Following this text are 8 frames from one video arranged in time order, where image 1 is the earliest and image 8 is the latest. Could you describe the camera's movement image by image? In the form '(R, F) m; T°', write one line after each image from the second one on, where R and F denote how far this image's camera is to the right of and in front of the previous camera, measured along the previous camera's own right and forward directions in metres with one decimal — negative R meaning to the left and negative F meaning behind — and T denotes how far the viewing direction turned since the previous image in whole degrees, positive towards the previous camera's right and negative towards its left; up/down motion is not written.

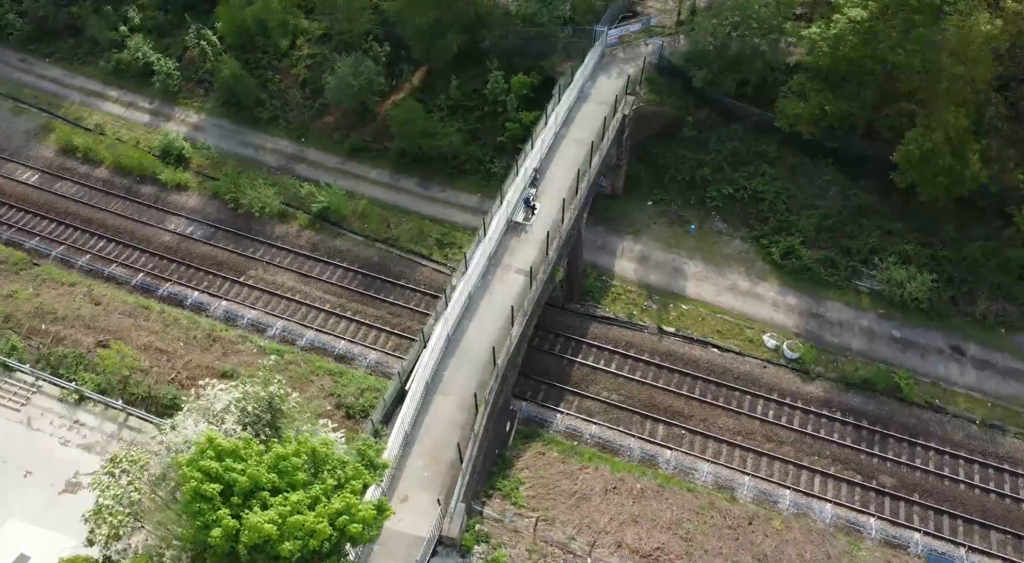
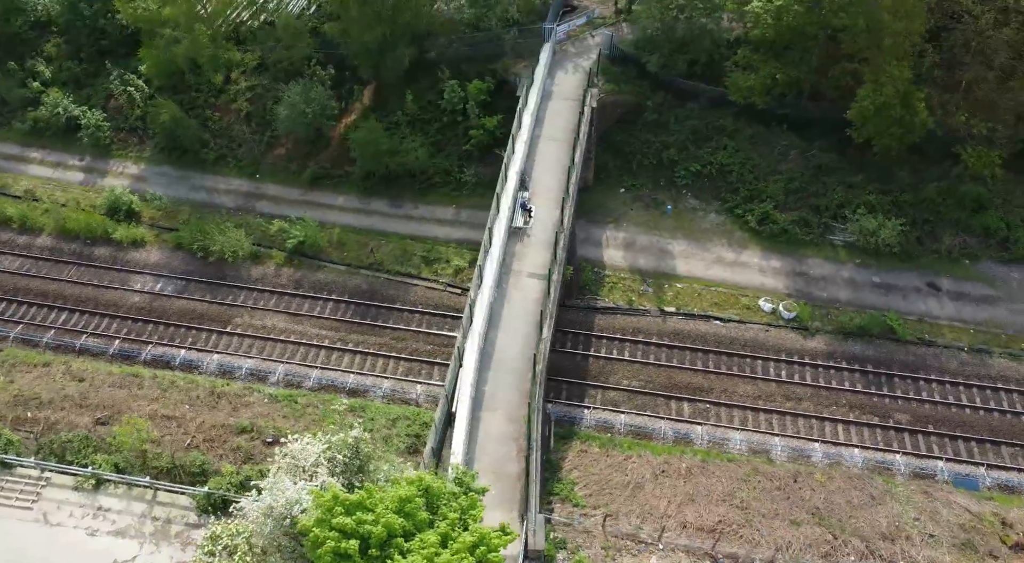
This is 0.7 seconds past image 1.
(-4.5, +0.1) m; +7°
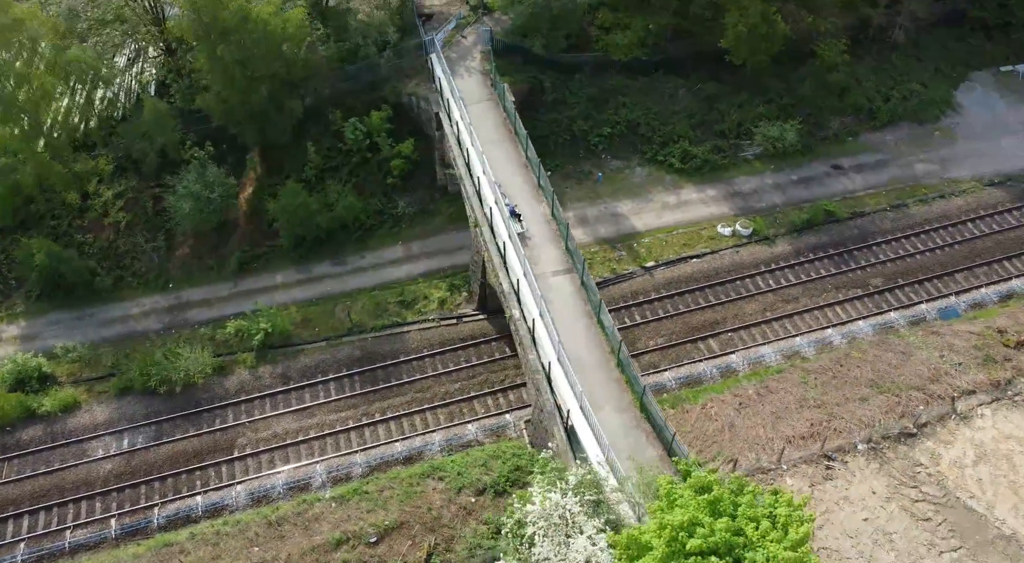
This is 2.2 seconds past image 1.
(-10.3, +1.9) m; +18°
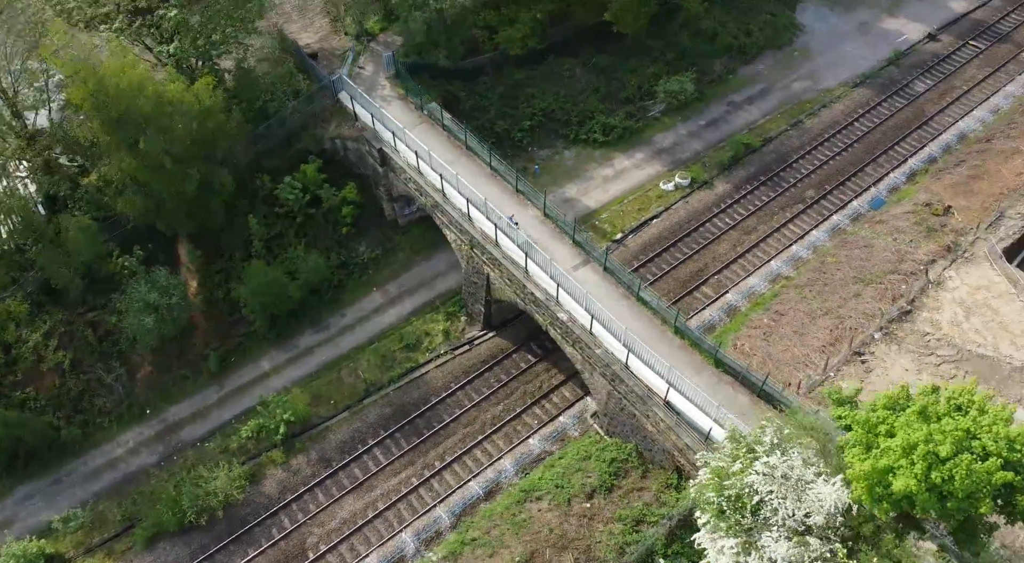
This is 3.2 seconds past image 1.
(-9.0, +1.3) m; +15°
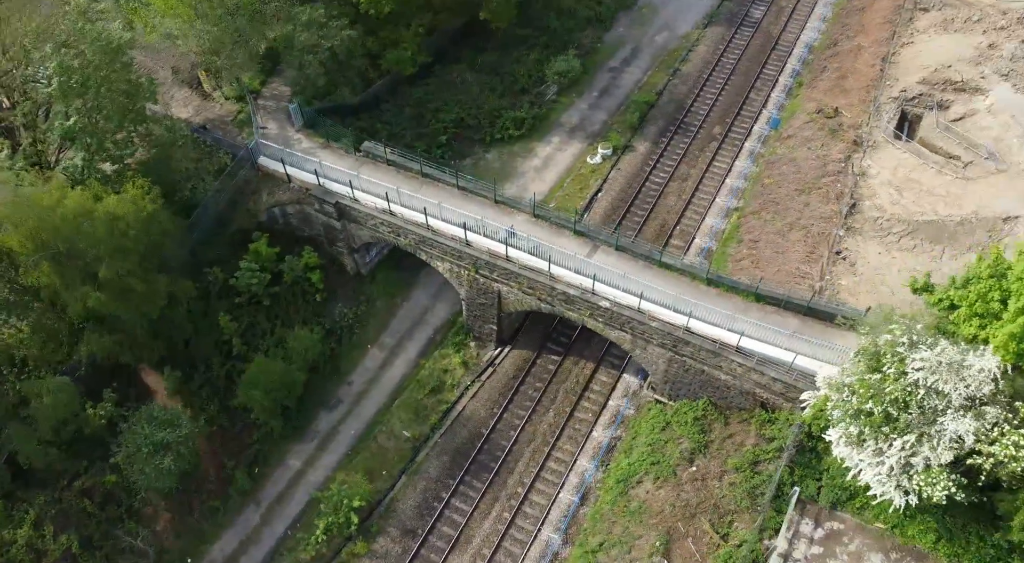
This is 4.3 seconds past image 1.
(-9.1, +1.7) m; +15°
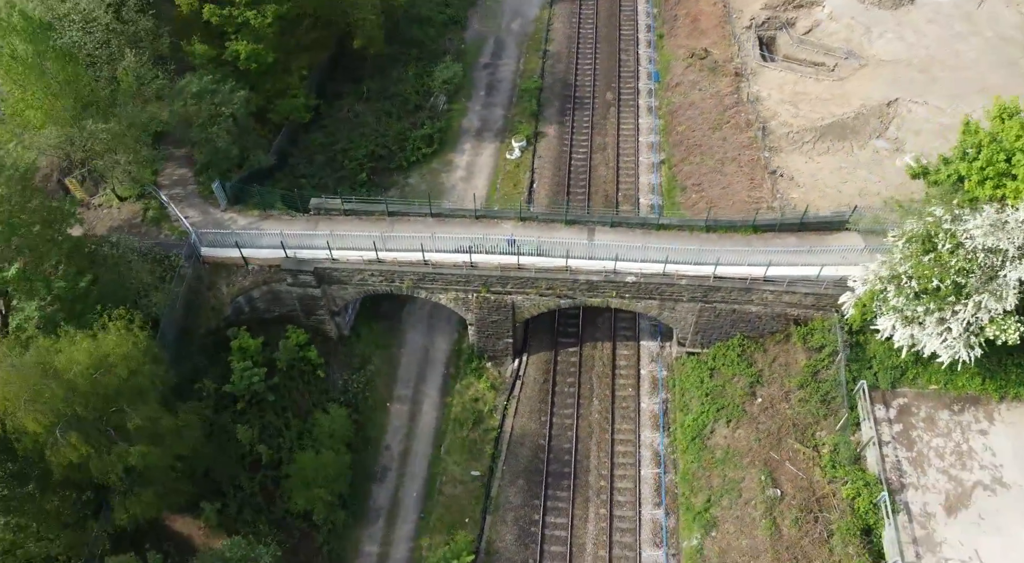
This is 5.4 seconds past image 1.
(-8.9, +1.6) m; +15°
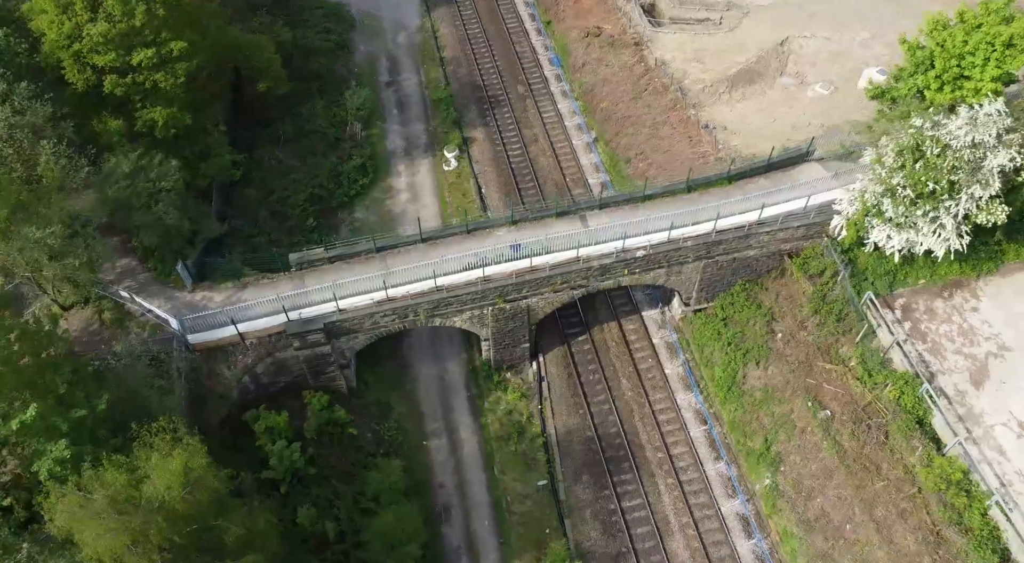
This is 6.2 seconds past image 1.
(-7.3, +1.1) m; +12°
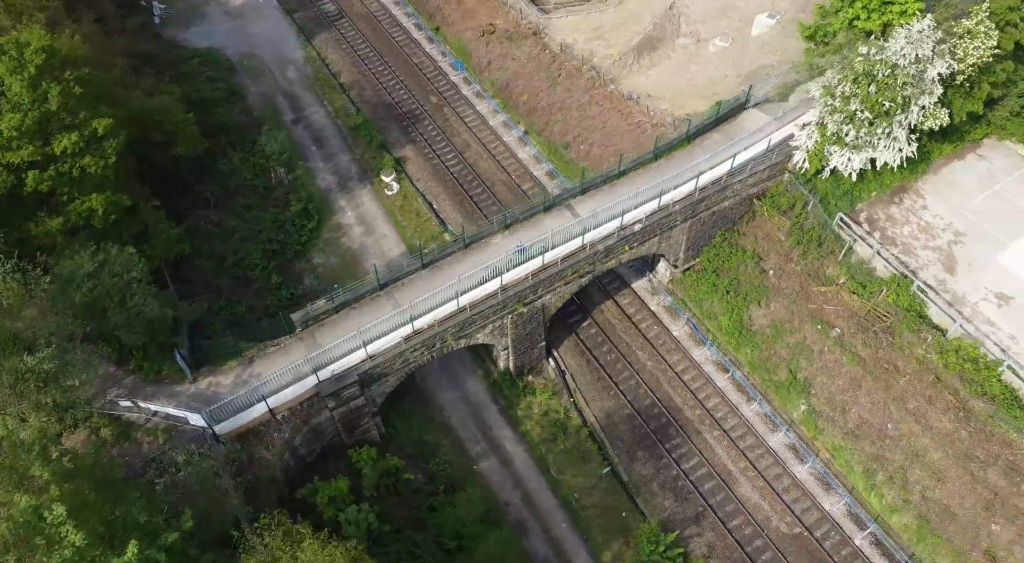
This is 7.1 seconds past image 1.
(-7.3, +1.0) m; +12°
